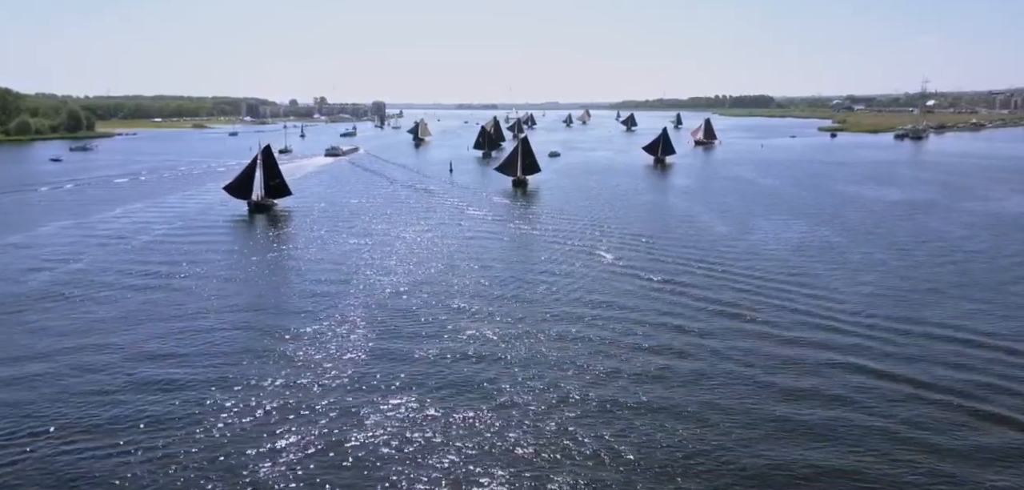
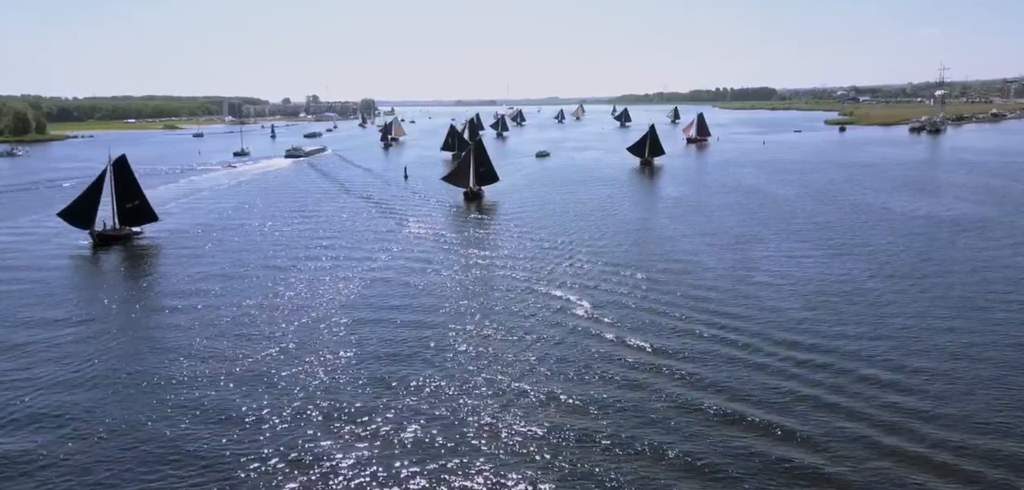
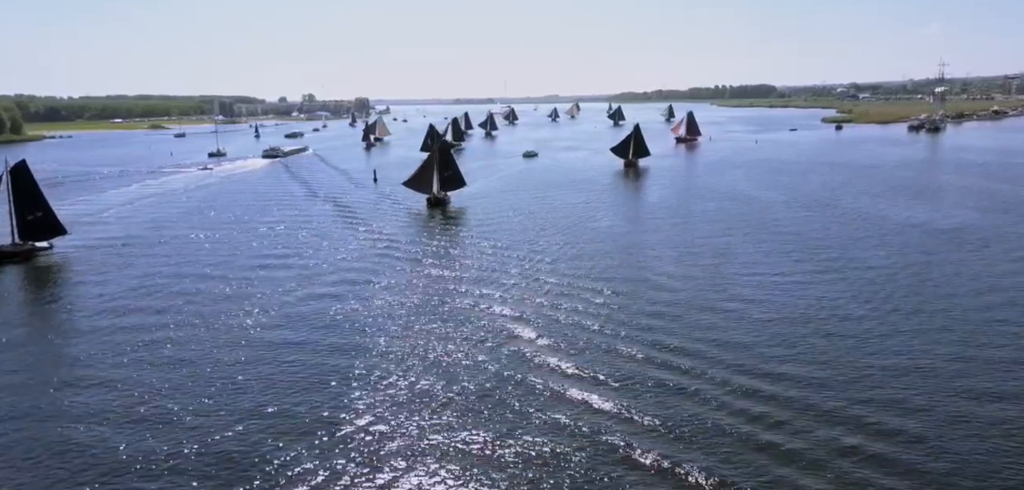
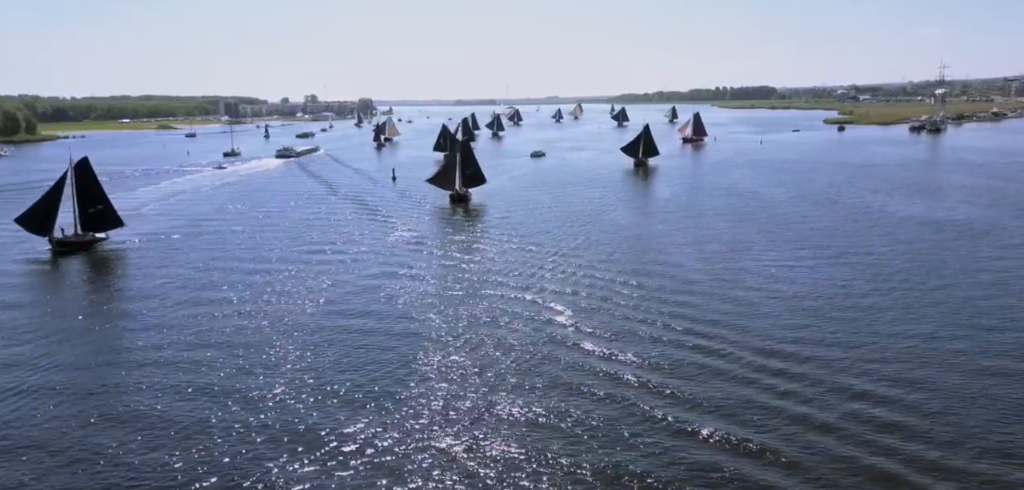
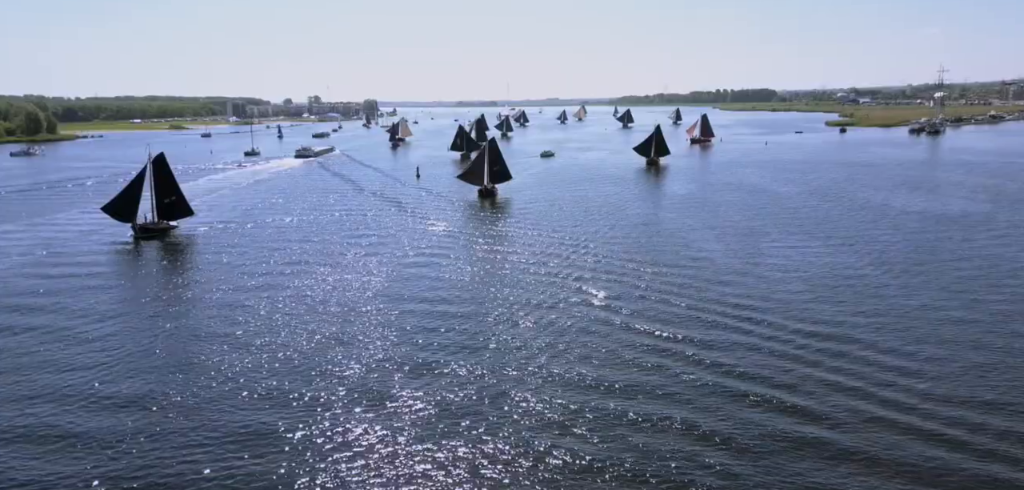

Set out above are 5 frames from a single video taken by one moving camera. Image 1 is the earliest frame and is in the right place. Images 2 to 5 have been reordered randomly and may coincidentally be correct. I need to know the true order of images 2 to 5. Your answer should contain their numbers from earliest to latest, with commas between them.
5, 2, 4, 3
